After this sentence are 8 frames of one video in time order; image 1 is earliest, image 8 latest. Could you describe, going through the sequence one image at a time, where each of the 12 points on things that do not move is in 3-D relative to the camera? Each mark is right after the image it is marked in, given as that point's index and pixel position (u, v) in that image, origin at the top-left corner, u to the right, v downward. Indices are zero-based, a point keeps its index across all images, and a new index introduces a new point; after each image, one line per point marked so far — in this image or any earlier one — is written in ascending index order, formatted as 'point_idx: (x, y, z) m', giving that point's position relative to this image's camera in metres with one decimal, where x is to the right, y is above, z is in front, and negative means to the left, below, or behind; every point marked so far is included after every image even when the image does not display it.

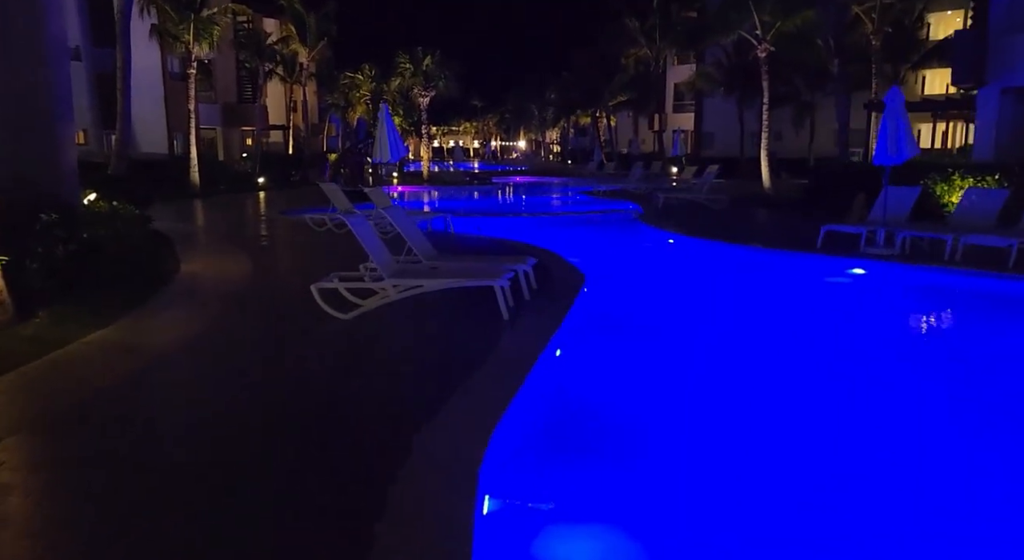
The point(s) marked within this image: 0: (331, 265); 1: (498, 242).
0: (-2.7, +0.2, +11.1) m
1: (-0.1, +0.5, +9.9) m
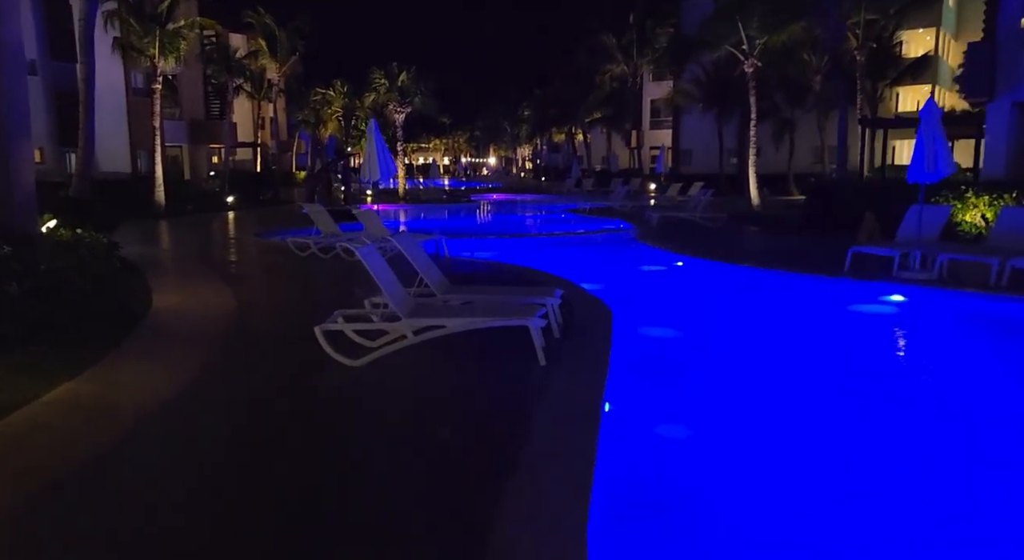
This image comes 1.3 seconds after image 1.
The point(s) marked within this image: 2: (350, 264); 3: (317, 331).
0: (-2.6, -0.2, +10.2) m
1: (+0.1, +0.1, +9.0) m
2: (-2.7, +0.3, +12.5) m
3: (-1.6, -0.4, +5.9) m
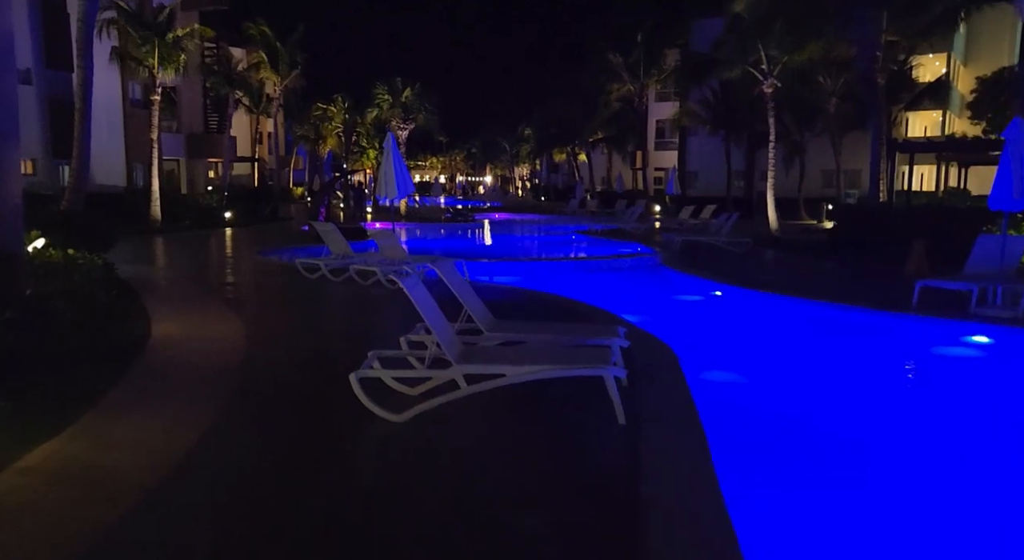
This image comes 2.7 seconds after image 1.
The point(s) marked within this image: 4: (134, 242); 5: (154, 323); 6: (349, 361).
0: (-2.1, -0.6, +9.2) m
1: (+0.5, -0.2, +8.1) m
2: (-2.3, -0.1, +11.6) m
3: (-1.1, -0.7, +5.0) m
4: (-10.2, +1.0, +20.0) m
5: (-4.0, -0.5, +8.3) m
6: (-1.5, -0.8, +7.0) m
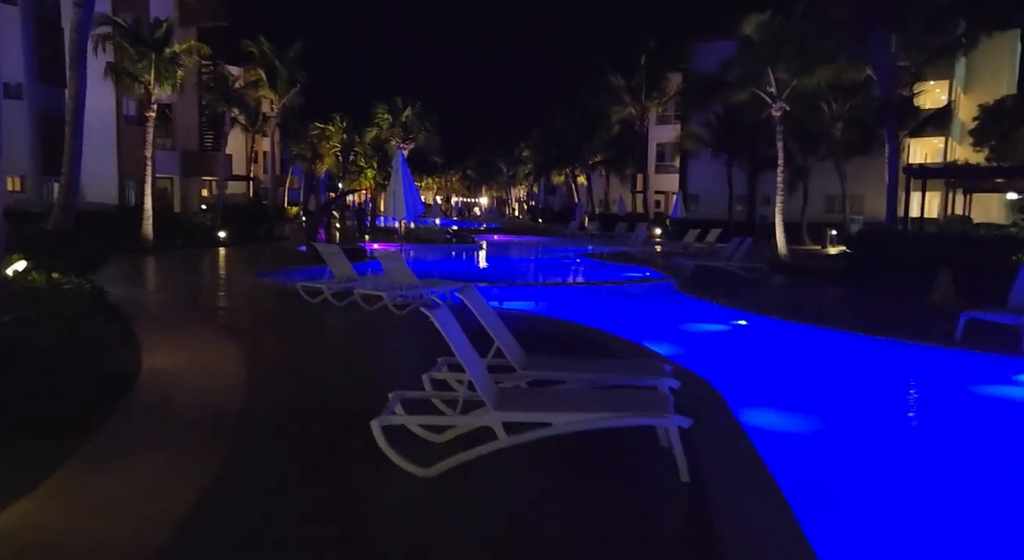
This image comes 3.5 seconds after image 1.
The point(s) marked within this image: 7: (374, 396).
0: (-1.9, -0.9, +8.5) m
1: (+0.8, -0.5, +7.5) m
2: (-2.1, -0.5, +10.9) m
3: (-0.8, -0.9, +4.3) m
4: (-10.1, +0.5, +19.2) m
5: (-3.8, -0.8, +7.6) m
6: (-1.3, -1.1, +6.4) m
7: (-1.2, -1.1, +6.6) m
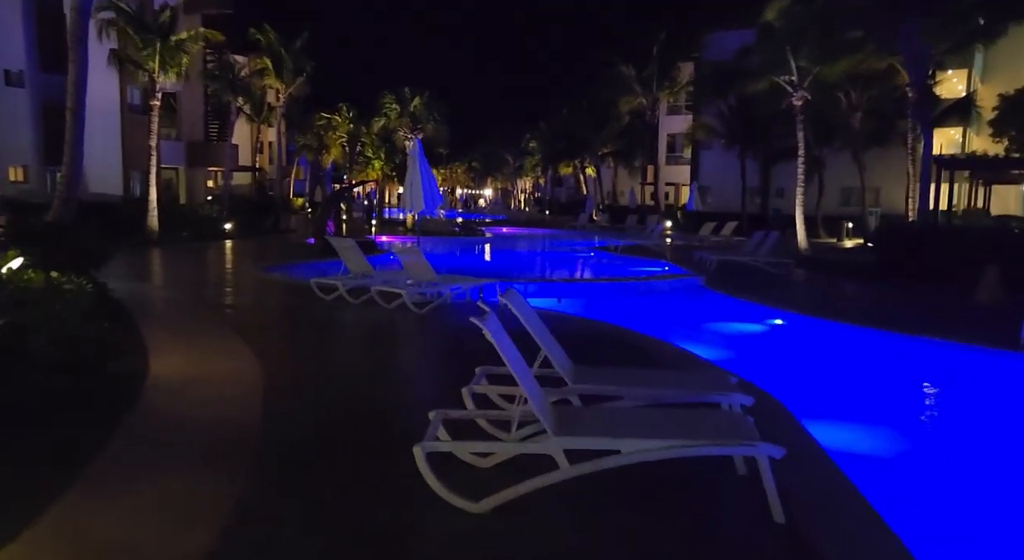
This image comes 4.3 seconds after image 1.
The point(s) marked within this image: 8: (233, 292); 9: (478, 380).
0: (-1.6, -0.8, +8.0) m
1: (+1.1, -0.5, +6.9) m
2: (-1.7, -0.5, +10.4) m
3: (-0.5, -0.9, +3.8) m
4: (-9.7, +0.6, +18.7) m
5: (-3.4, -0.8, +7.1) m
6: (-1.0, -1.1, +5.8) m
7: (-0.9, -1.1, +6.1) m
8: (-4.5, -0.2, +12.0) m
9: (-0.2, -0.7, +5.1) m
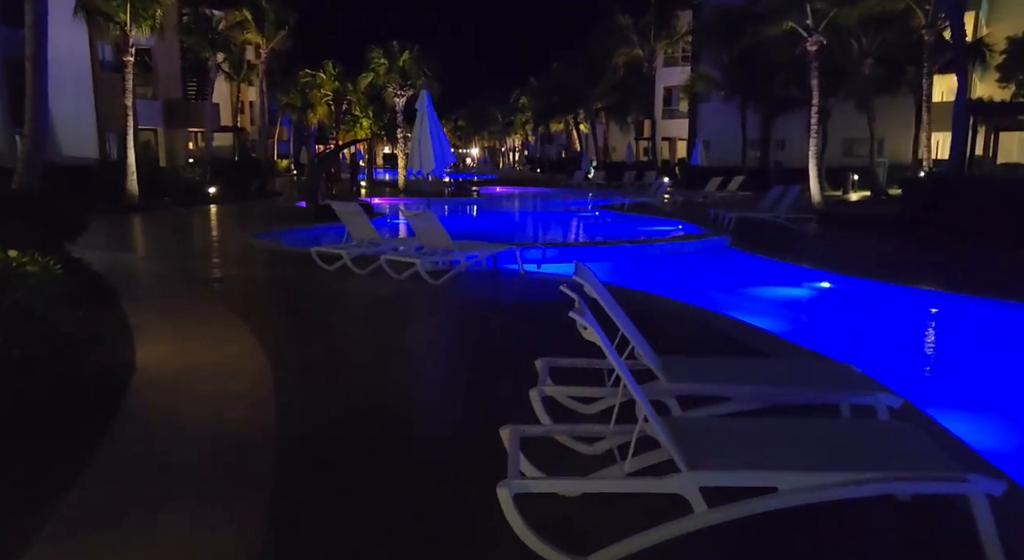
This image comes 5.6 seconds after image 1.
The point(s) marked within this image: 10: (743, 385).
0: (-1.2, -0.6, +7.0) m
1: (+1.5, -0.3, +6.0) m
2: (-1.4, 0.0, +9.4) m
3: (-0.1, -0.8, +2.8) m
4: (-9.5, +1.4, +17.5) m
5: (-3.1, -0.6, +6.1) m
6: (-0.6, -0.9, +4.9) m
7: (-0.5, -0.9, +5.2) m
8: (-4.3, +0.2, +10.9) m
9: (+0.2, -0.5, +4.2) m
10: (+1.2, -0.5, +3.9) m
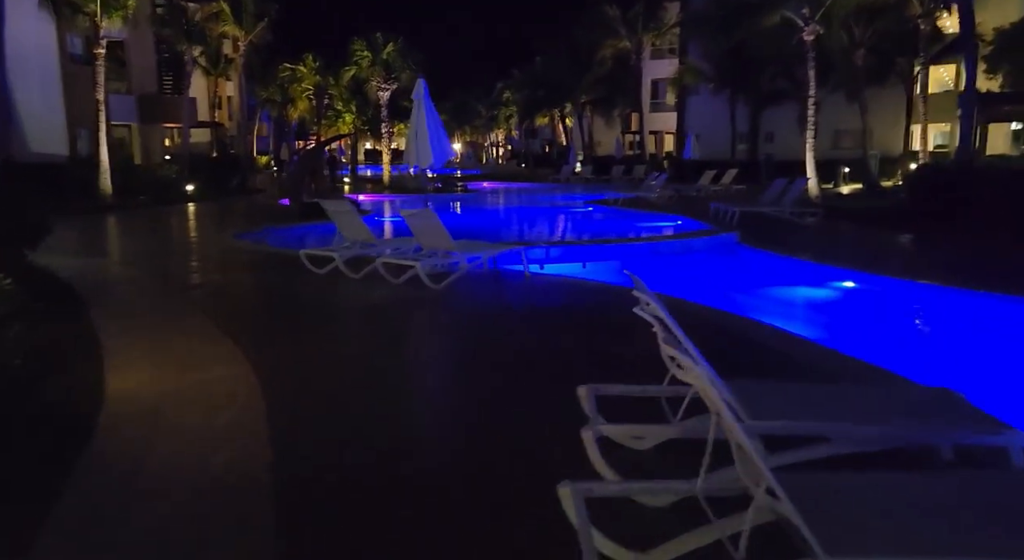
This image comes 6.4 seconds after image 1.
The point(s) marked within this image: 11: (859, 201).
0: (-1.1, -0.6, +6.4) m
1: (+1.6, -0.3, +5.4) m
2: (-1.4, -0.1, +8.7) m
3: (+0.2, -0.9, +2.2) m
4: (-9.7, +1.3, +16.6) m
5: (-2.9, -0.7, +5.3) m
6: (-0.4, -1.0, +4.2) m
7: (-0.3, -1.0, +4.5) m
8: (-4.2, +0.2, +10.2) m
9: (+0.4, -0.6, +3.5) m
10: (+1.4, -0.6, +3.3) m
11: (+9.3, +2.1, +20.0) m
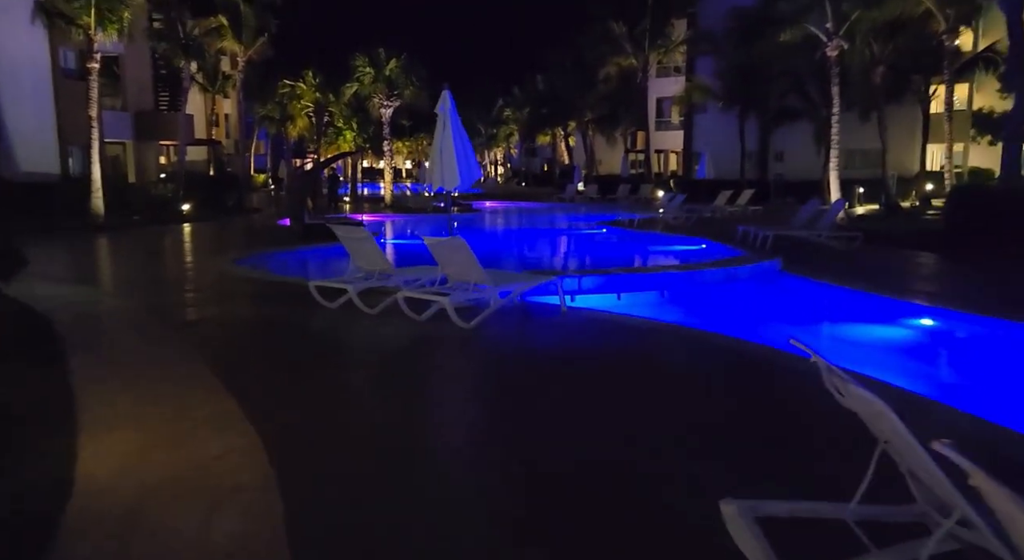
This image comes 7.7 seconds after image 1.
0: (-0.7, -0.9, +5.3) m
1: (+2.1, -0.6, +4.4) m
2: (-1.0, -0.5, +7.7) m
3: (+0.6, -1.1, +1.1) m
4: (-9.3, +0.7, +15.6) m
5: (-2.5, -1.0, +4.3) m
6: (+0.1, -1.2, +3.2) m
7: (+0.1, -1.2, +3.5) m
8: (-3.8, -0.2, +9.1) m
9: (+0.8, -0.9, +2.5) m
10: (+1.8, -0.8, +2.3) m
11: (+9.7, +1.4, +19.1) m
